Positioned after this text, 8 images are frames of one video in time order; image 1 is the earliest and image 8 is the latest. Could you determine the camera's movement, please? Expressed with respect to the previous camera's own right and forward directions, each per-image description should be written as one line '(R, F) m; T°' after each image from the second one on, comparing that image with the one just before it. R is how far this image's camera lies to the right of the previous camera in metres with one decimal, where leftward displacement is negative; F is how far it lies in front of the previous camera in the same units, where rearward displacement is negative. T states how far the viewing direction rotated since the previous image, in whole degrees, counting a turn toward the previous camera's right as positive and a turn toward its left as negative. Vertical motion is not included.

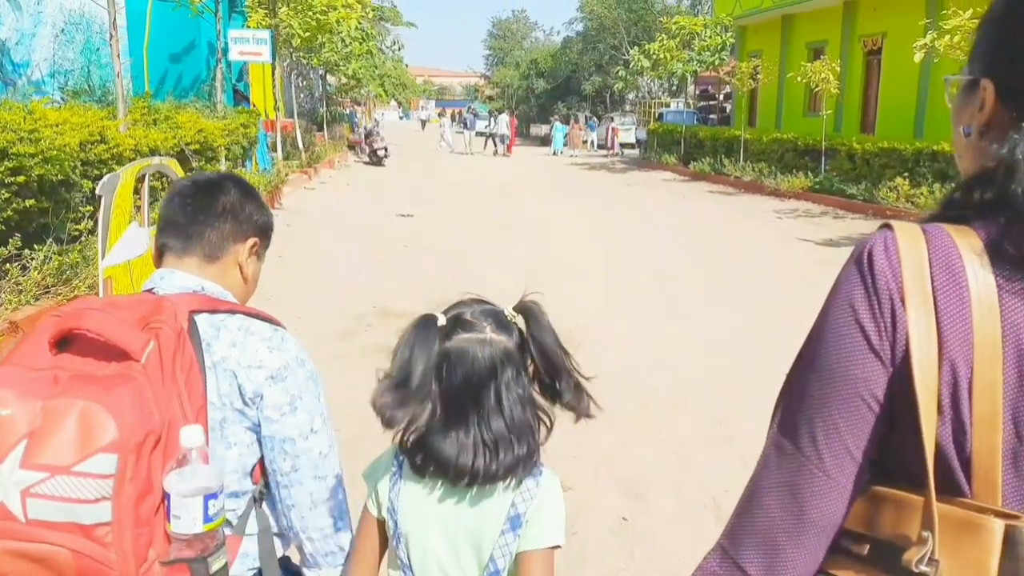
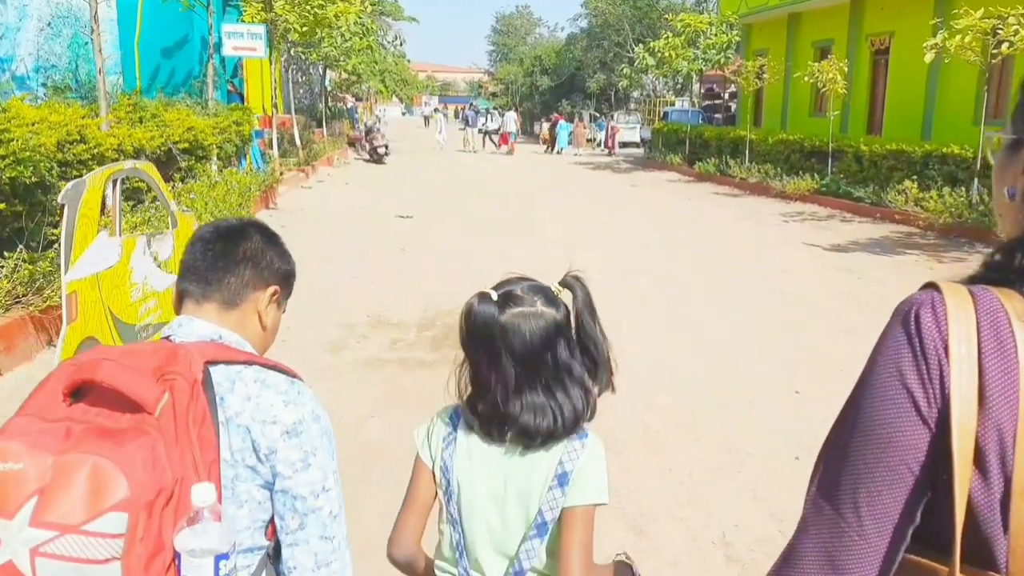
(+0.1, +0.3) m; 0°
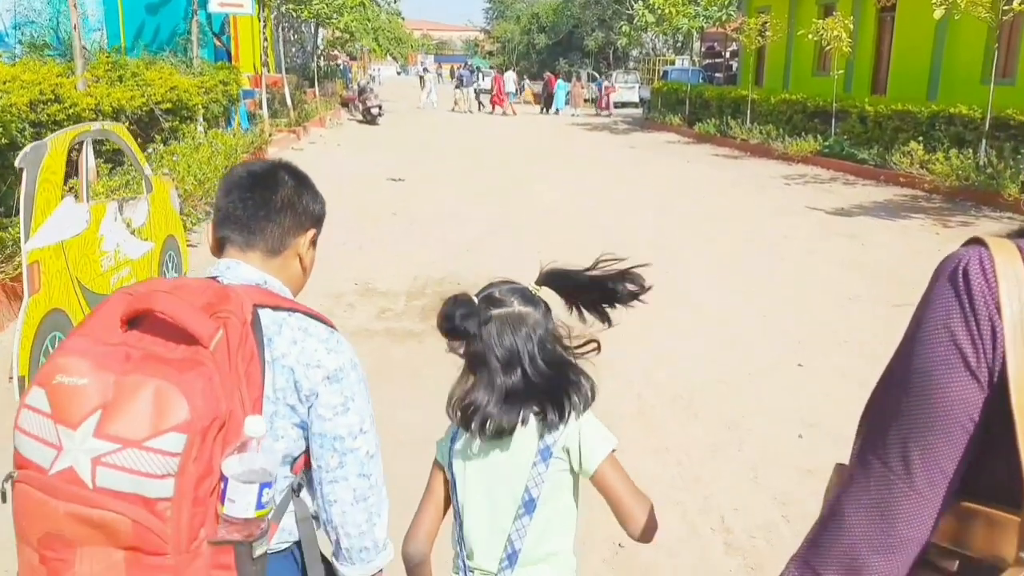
(0.0, +0.2) m; 0°
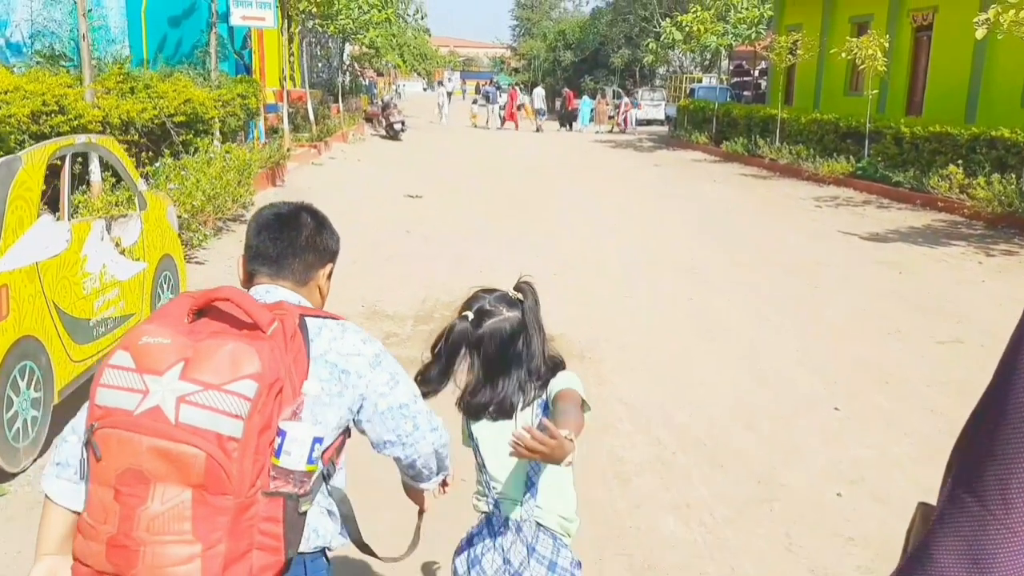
(+0.1, +0.4) m; -2°
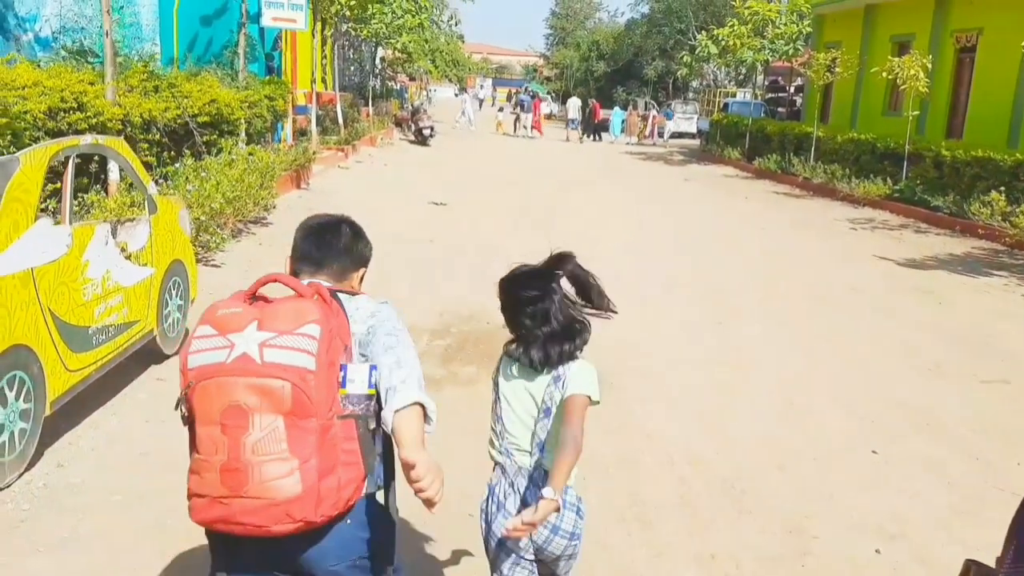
(0.0, +0.2) m; -2°
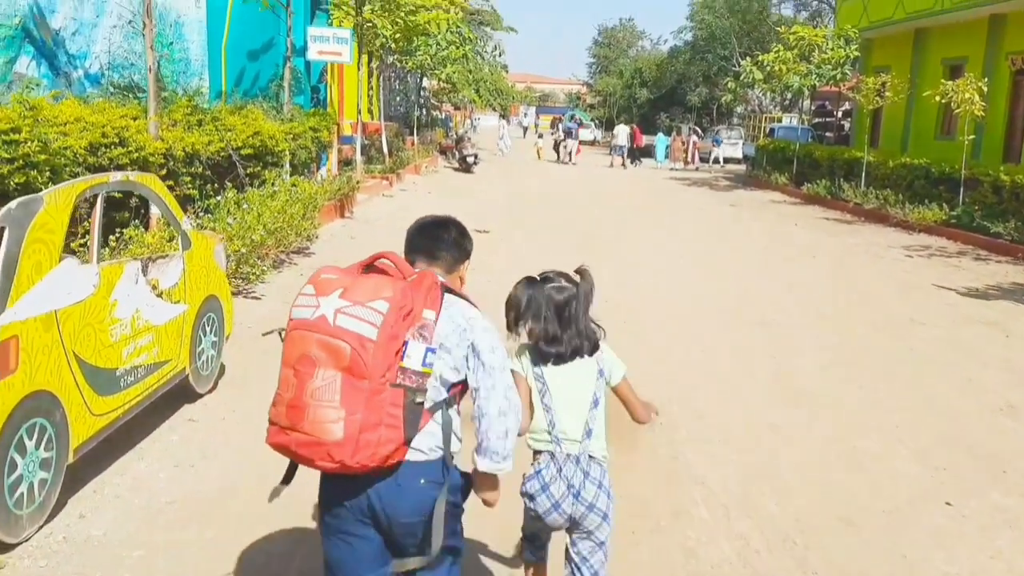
(0.0, +0.2) m; -3°
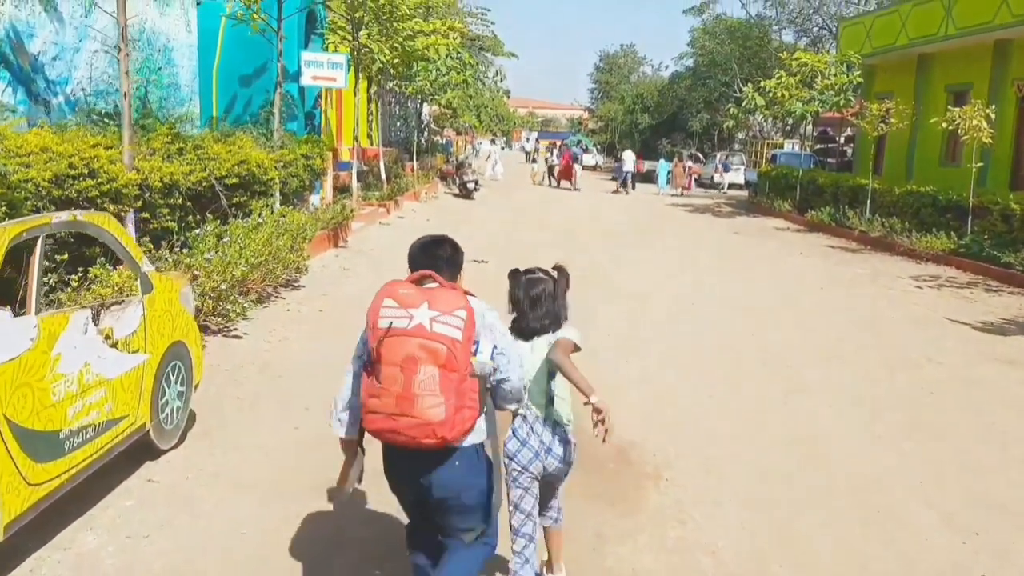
(+0.1, +0.4) m; 0°
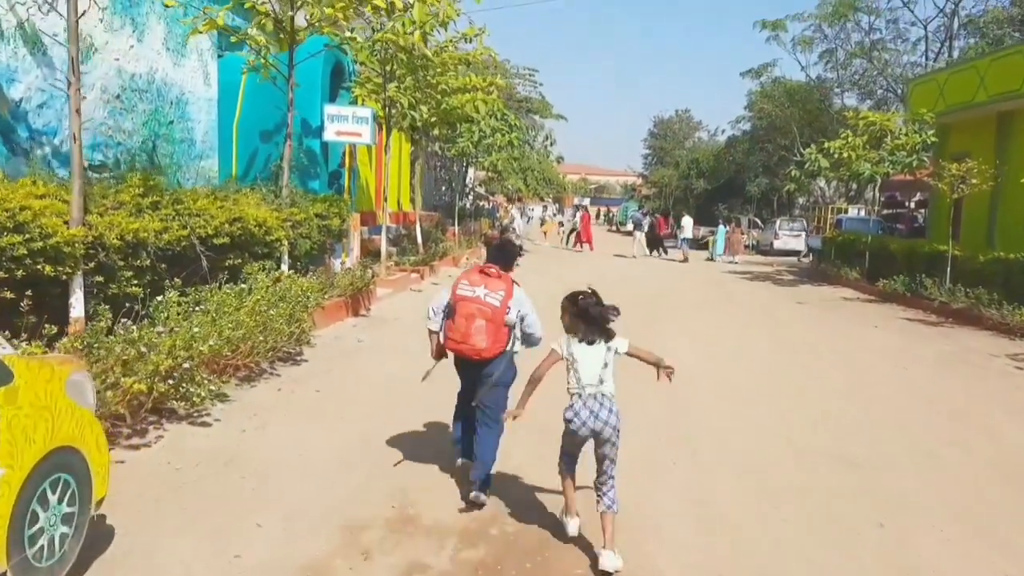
(+0.2, +1.3) m; -4°
